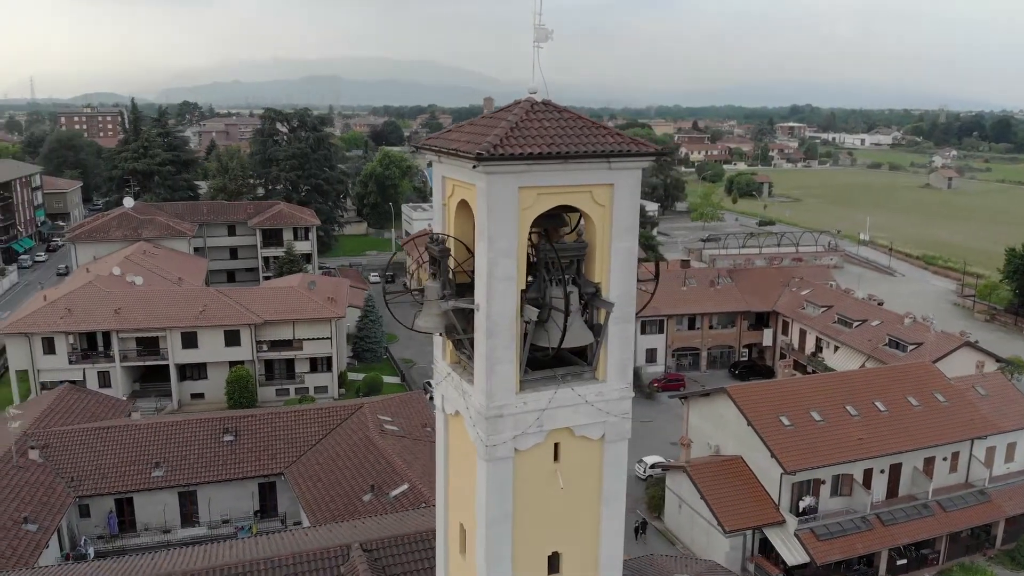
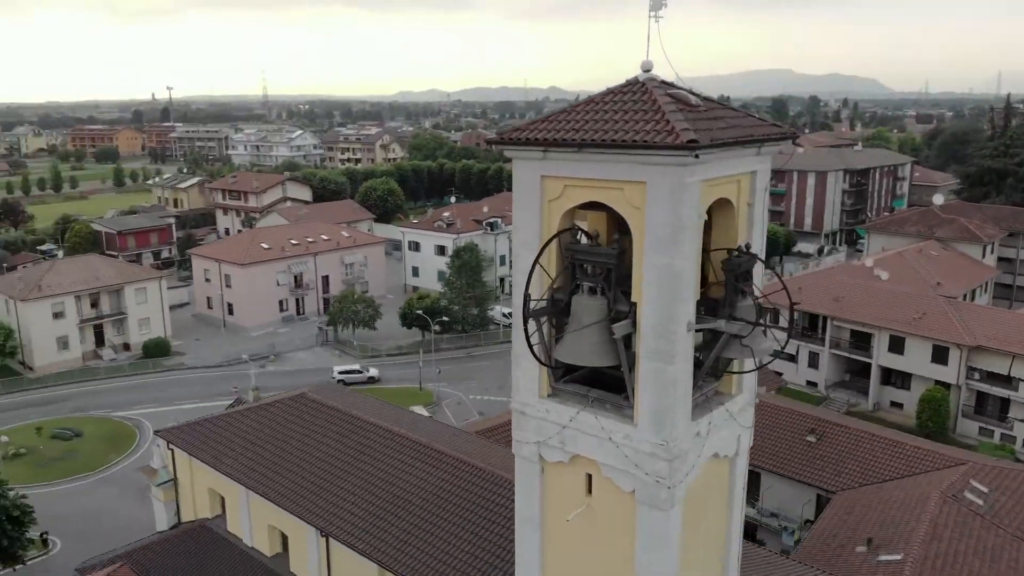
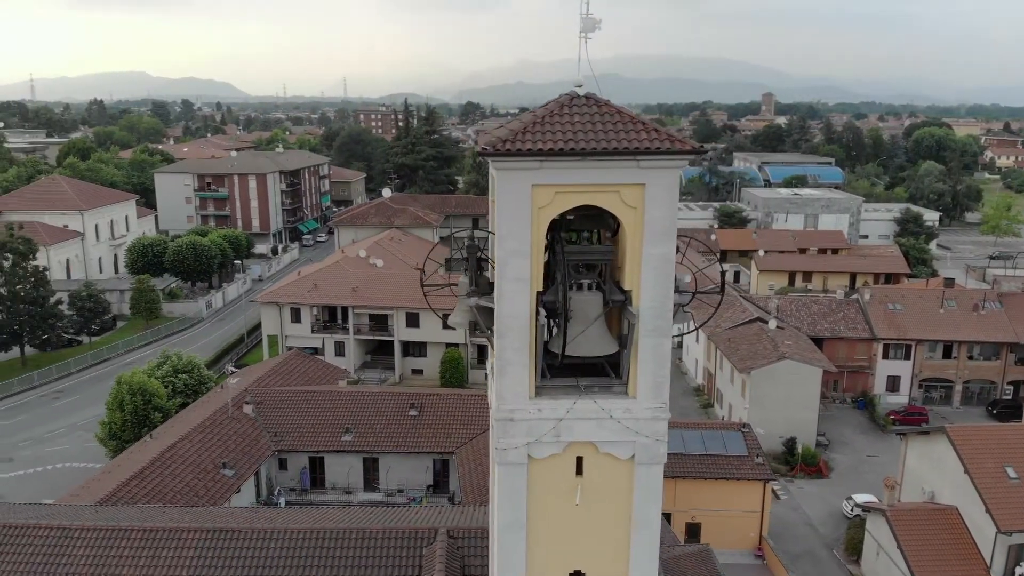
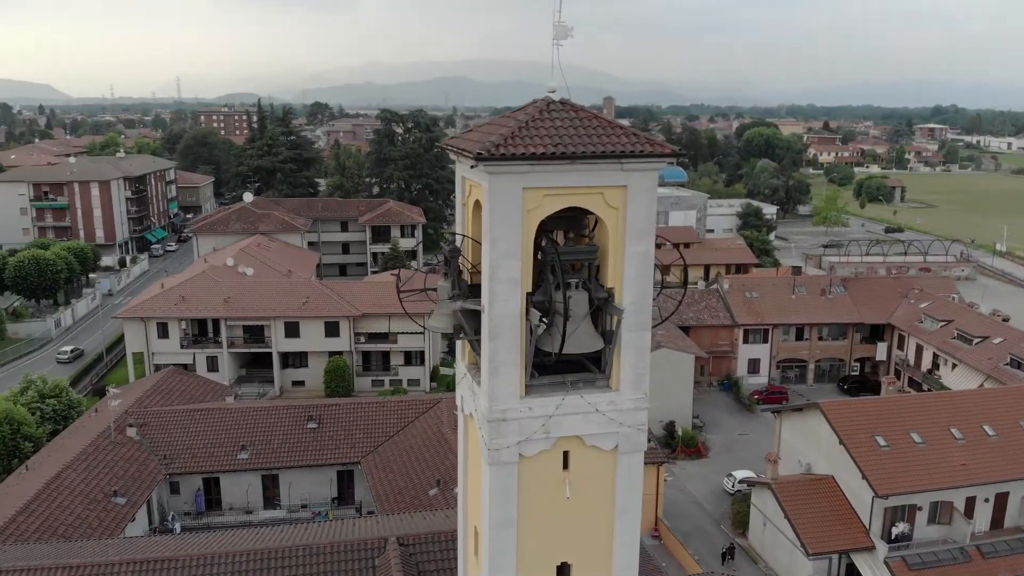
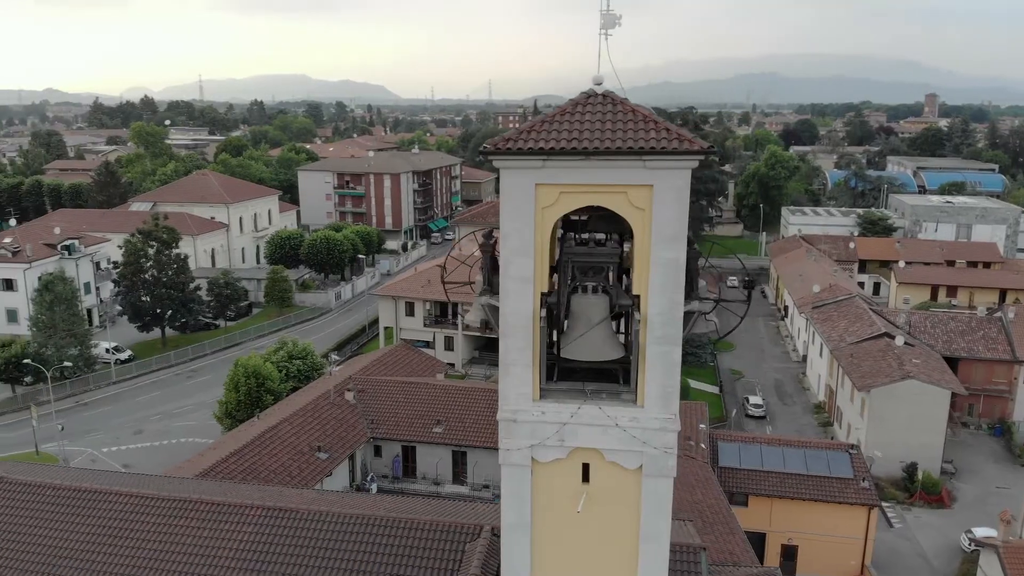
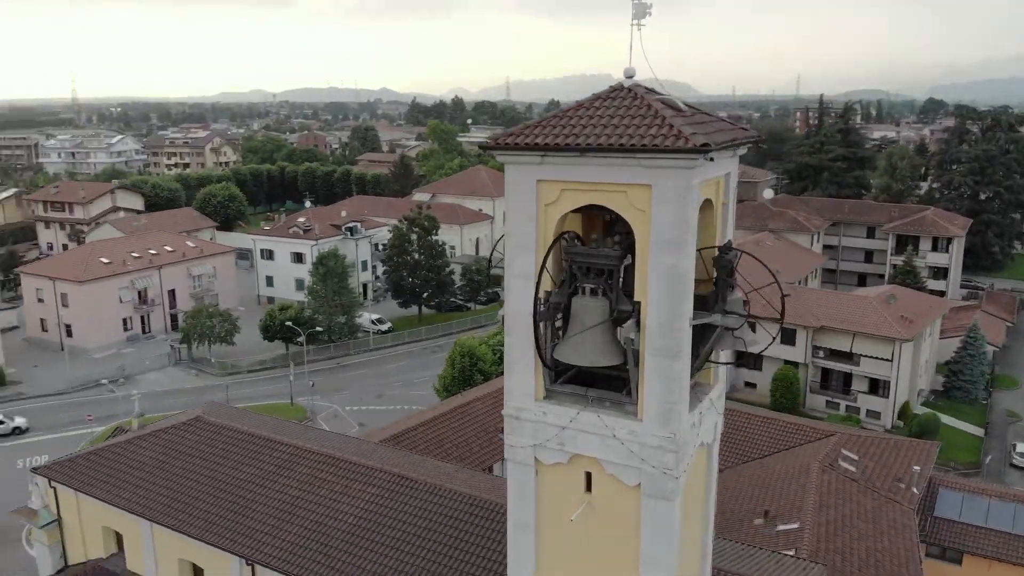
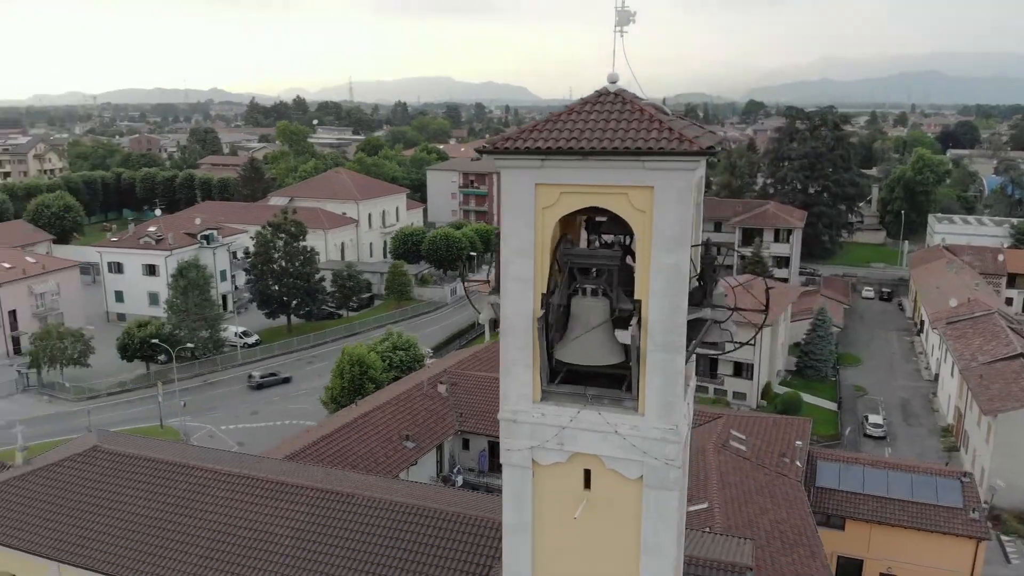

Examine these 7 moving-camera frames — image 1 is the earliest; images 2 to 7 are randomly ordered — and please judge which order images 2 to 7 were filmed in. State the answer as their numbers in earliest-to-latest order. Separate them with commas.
4, 3, 5, 7, 6, 2
